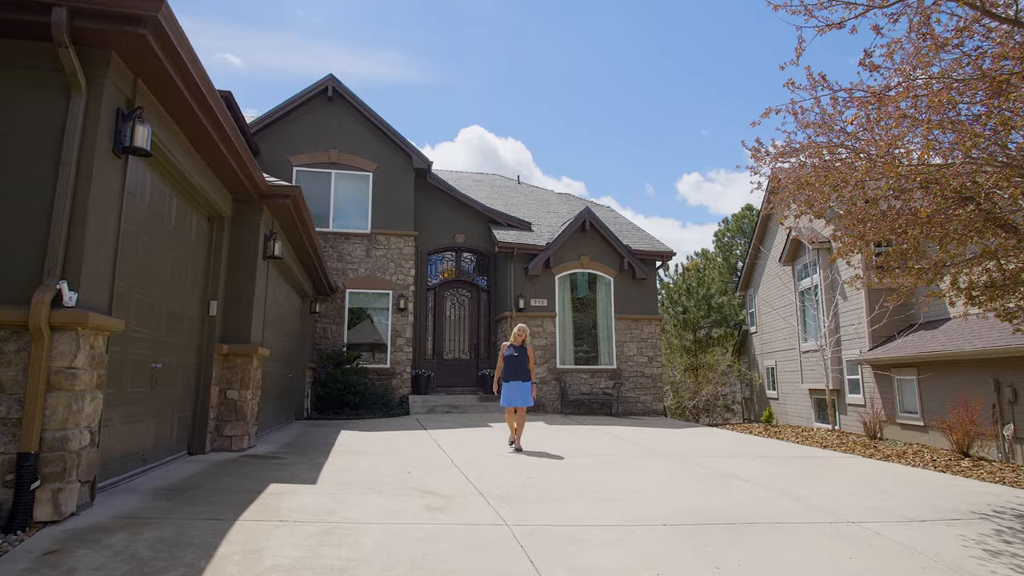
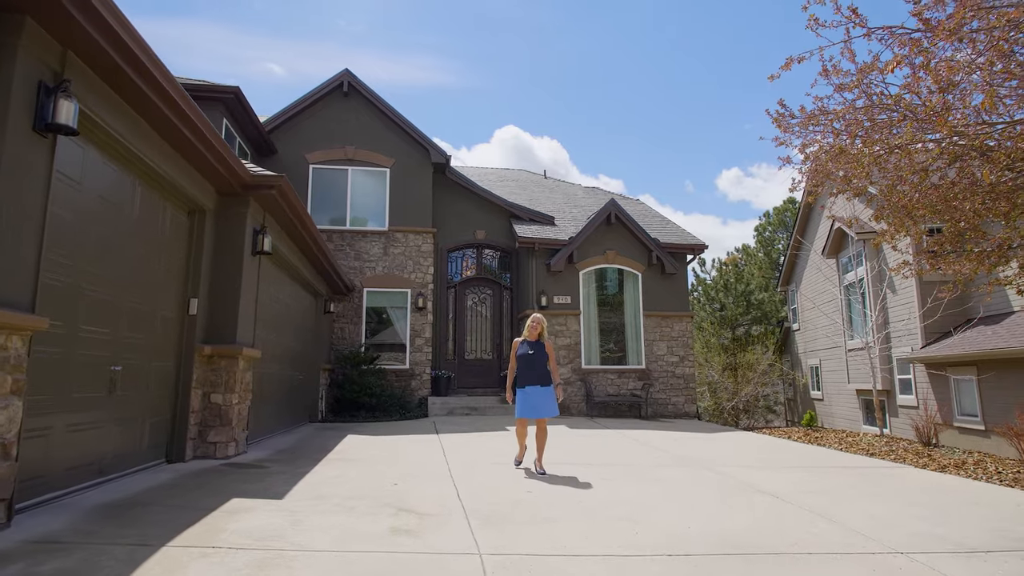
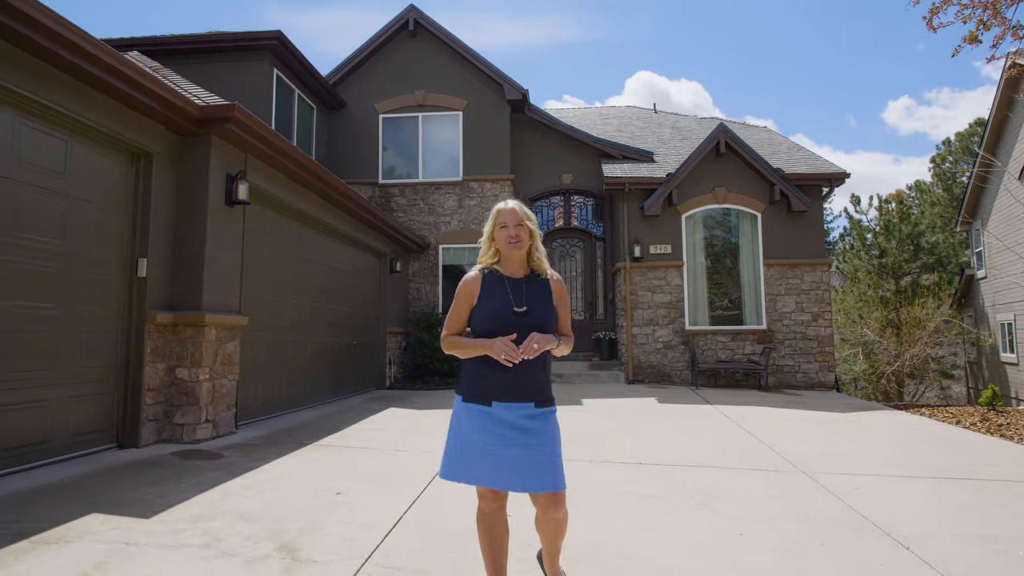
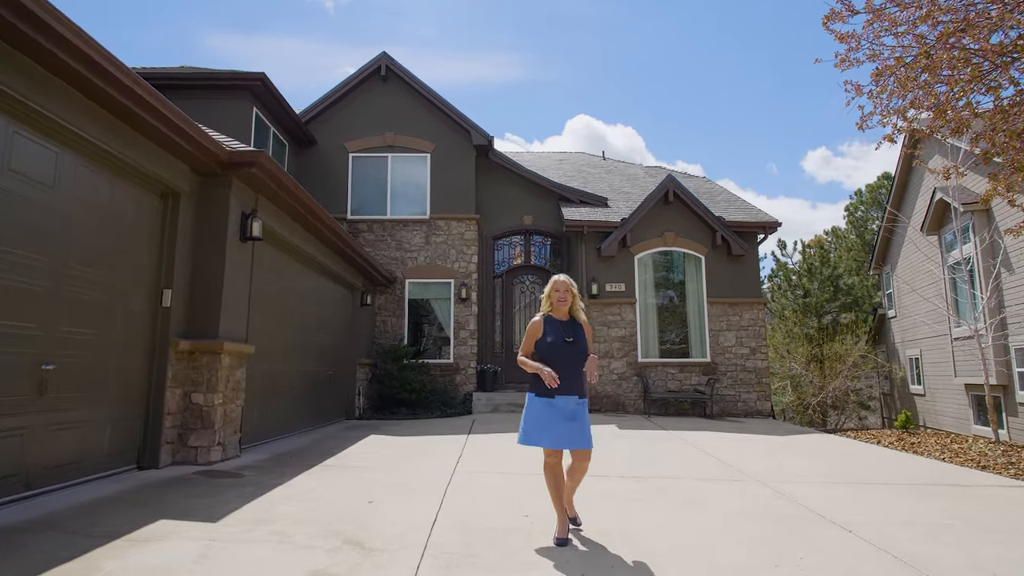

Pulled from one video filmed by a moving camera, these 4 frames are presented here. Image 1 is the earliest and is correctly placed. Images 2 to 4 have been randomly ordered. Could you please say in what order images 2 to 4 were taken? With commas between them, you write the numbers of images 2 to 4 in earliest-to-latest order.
2, 4, 3
